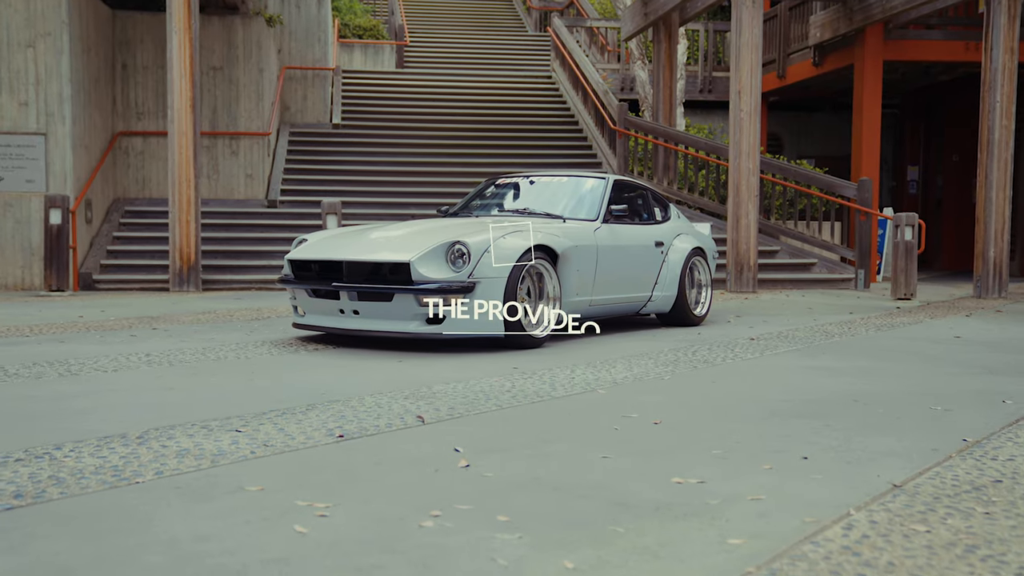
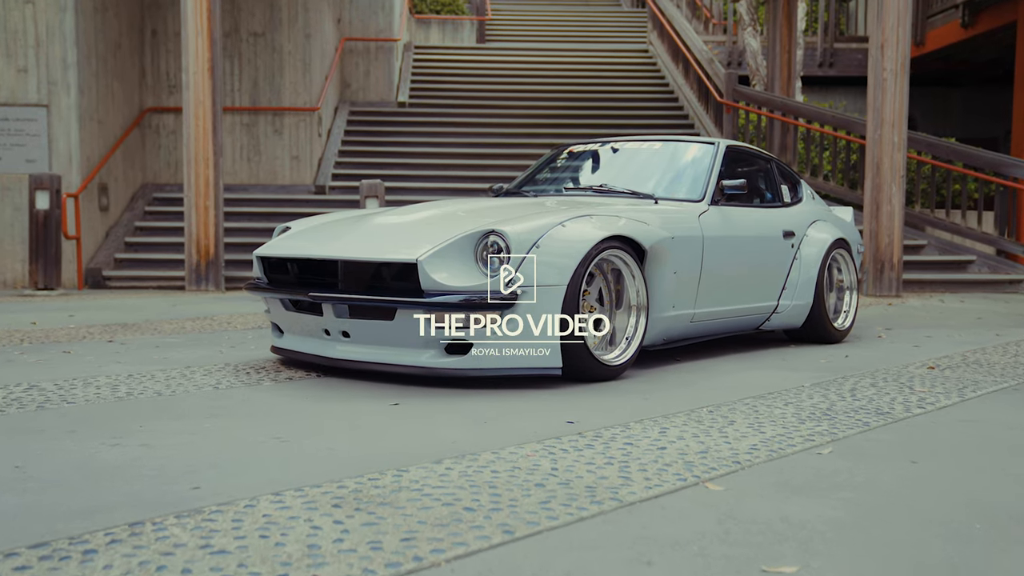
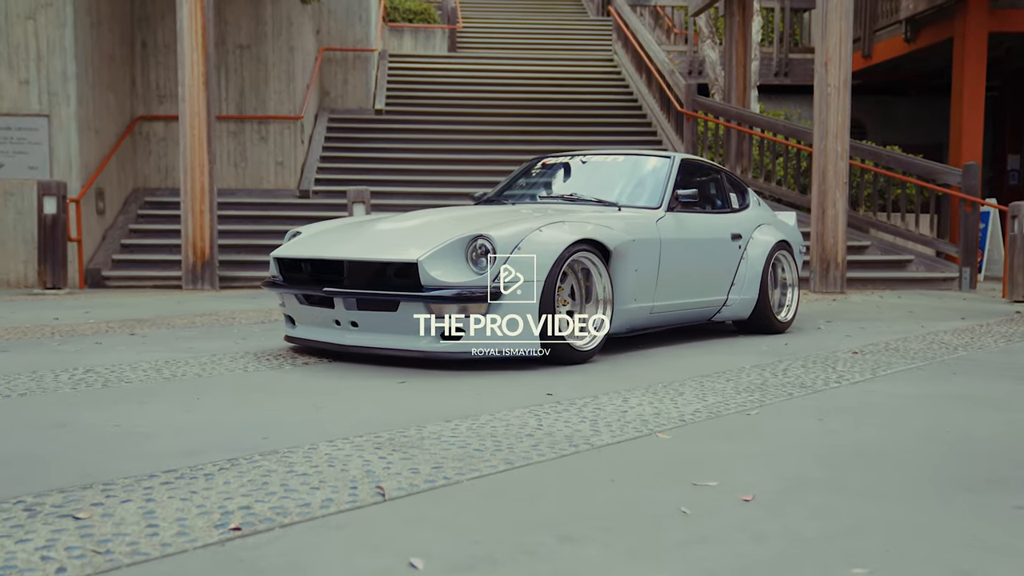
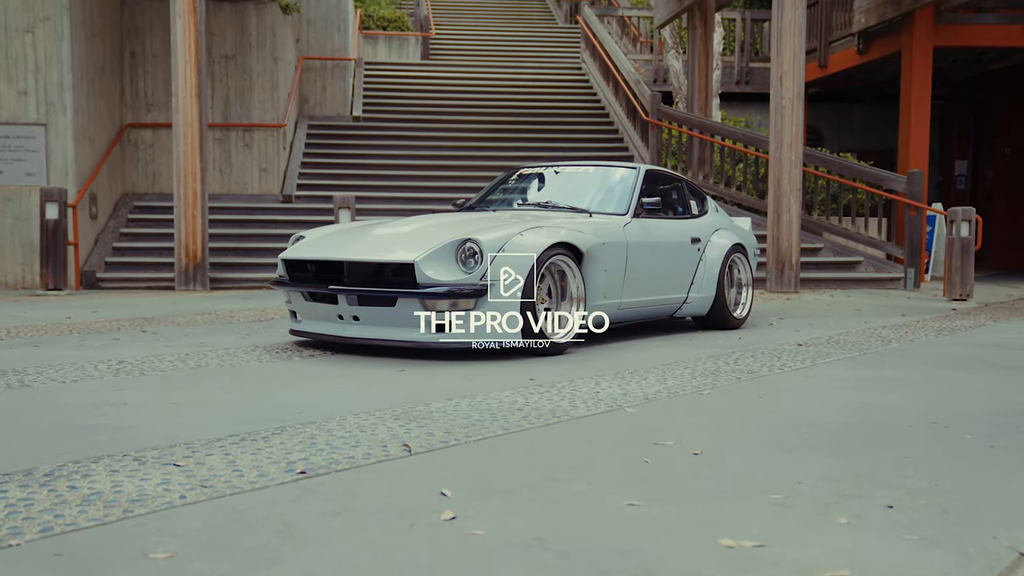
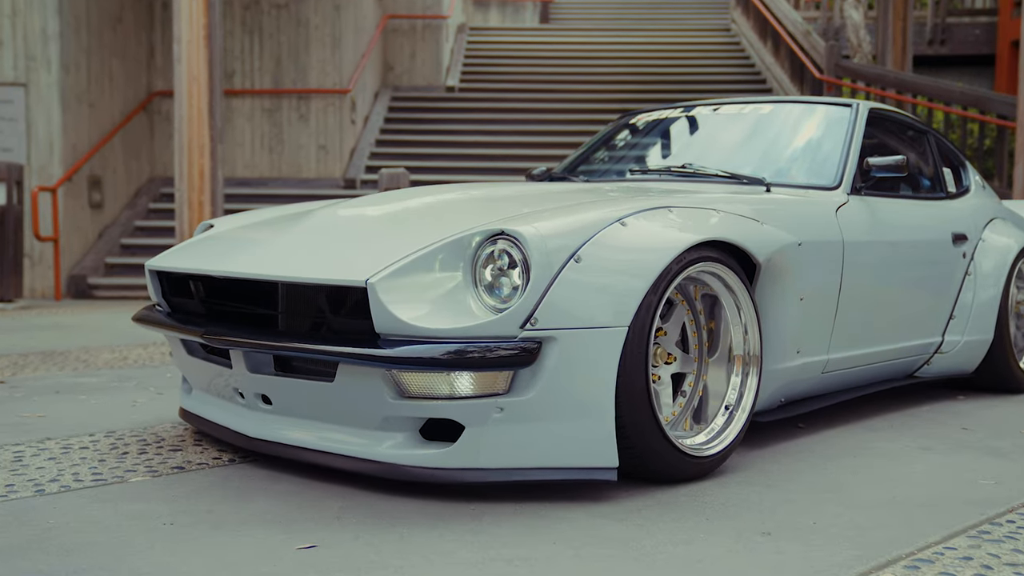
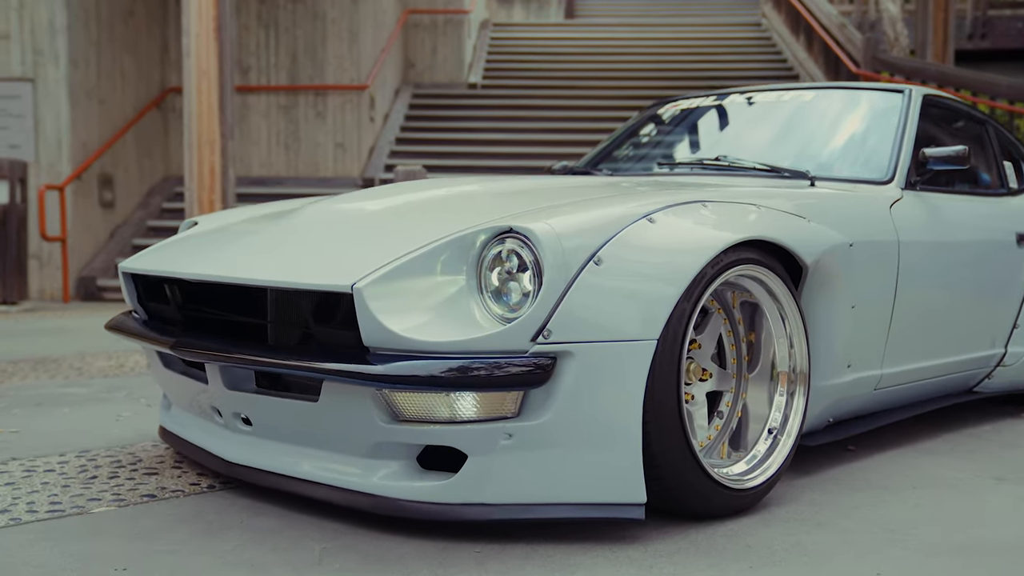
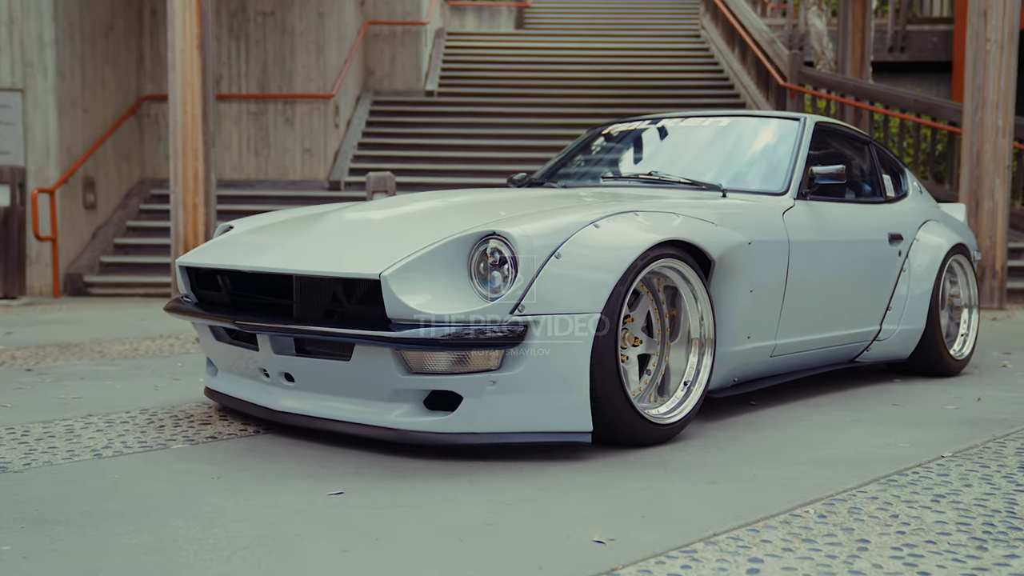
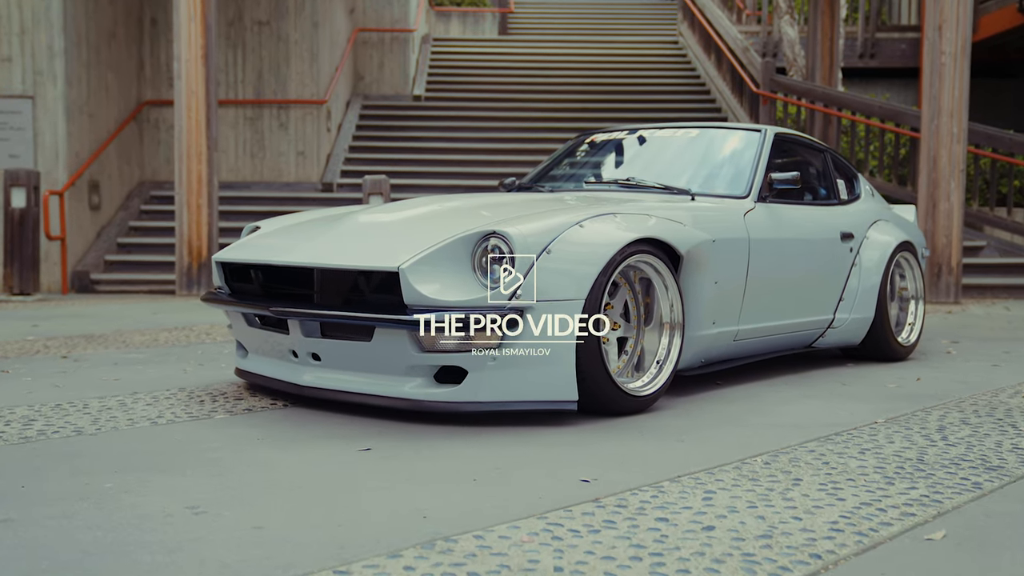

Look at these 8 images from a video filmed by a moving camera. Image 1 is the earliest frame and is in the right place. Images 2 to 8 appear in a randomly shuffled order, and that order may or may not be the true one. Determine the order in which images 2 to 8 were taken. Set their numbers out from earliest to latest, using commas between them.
4, 3, 2, 8, 7, 5, 6
